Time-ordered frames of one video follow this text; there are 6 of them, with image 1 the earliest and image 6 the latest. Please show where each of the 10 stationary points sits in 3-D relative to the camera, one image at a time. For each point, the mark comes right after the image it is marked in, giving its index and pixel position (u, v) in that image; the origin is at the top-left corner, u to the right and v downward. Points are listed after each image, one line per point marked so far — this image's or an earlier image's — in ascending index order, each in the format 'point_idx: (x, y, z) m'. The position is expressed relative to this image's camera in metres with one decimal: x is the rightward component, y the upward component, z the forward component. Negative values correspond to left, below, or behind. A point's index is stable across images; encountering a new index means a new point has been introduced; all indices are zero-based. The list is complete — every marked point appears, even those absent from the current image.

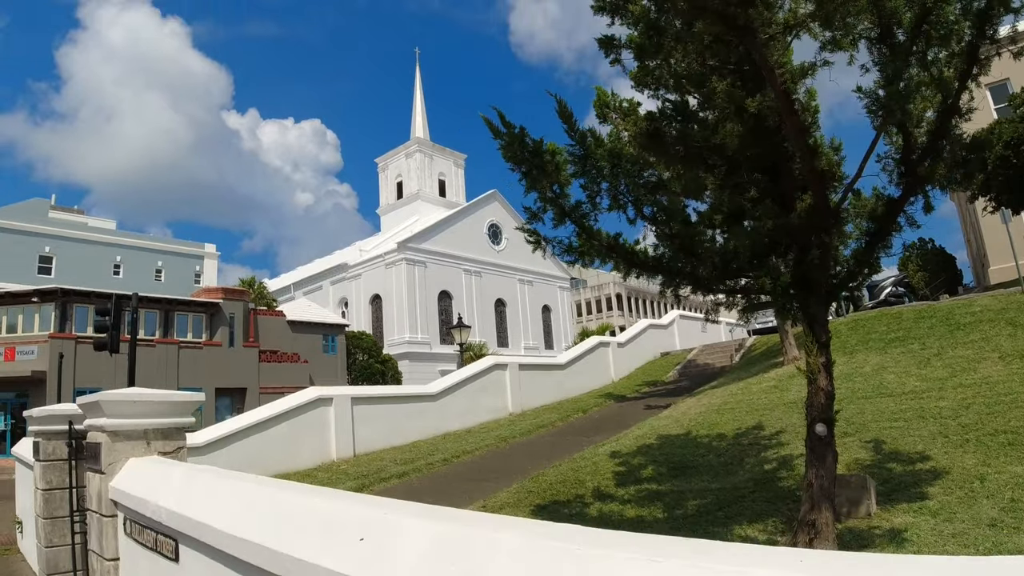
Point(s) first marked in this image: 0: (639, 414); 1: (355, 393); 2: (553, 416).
0: (+2.9, -2.8, +15.5) m
1: (-3.0, -2.1, +13.0) m
2: (+1.0, -3.0, +15.8) m
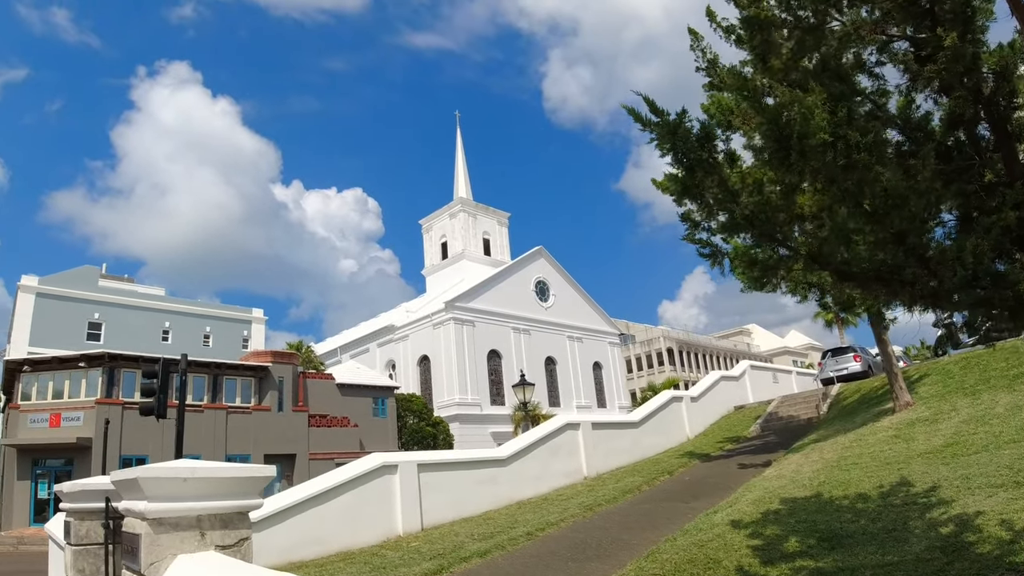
0: (+4.5, -3.7, +13.7) m
1: (-1.6, -3.0, +11.7) m
2: (+2.6, -4.0, +14.1) m
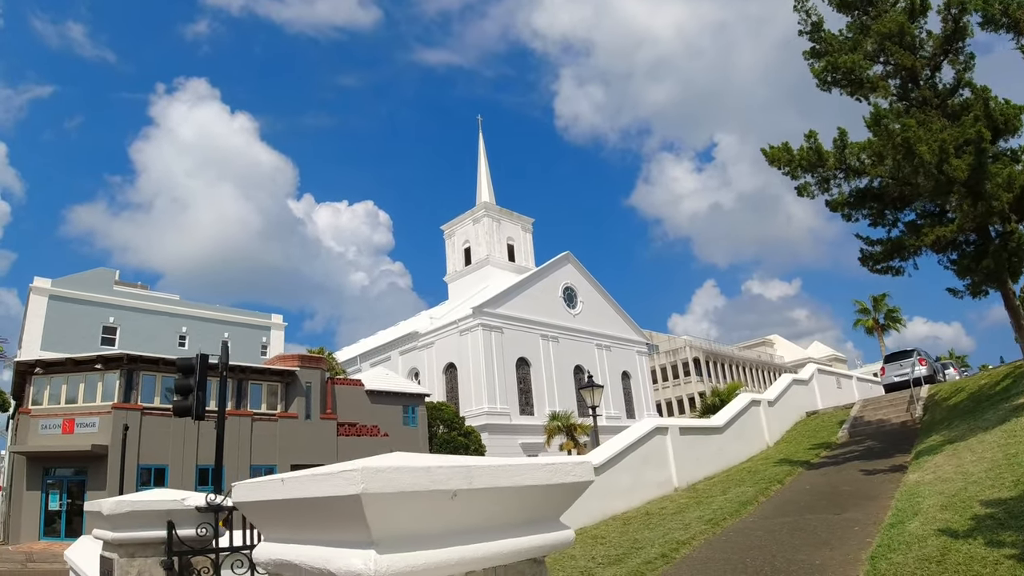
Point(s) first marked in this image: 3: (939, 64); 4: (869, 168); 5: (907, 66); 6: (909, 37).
0: (+6.1, -3.4, +11.7) m
1: (0.0, -2.6, +9.7) m
2: (+4.2, -3.6, +12.1) m
3: (+9.5, +4.9, +15.0) m
4: (+6.9, +2.3, +13.1) m
5: (+8.6, +4.8, +14.7) m
6: (+8.6, +5.4, +14.6) m
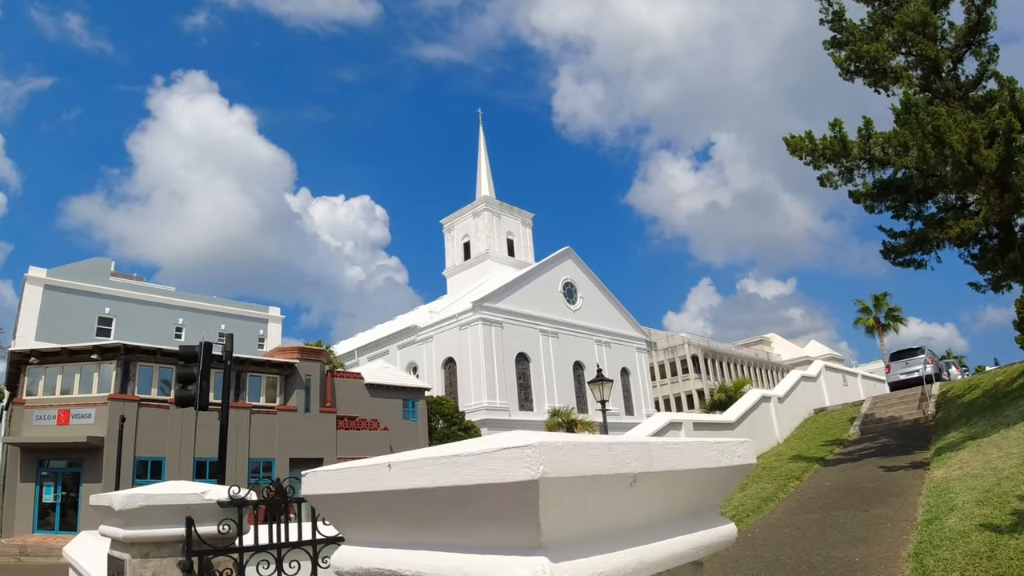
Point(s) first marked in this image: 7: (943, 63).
0: (+6.3, -3.2, +11.3) m
1: (+0.2, -2.4, +9.4) m
2: (+4.4, -3.4, +11.8) m
3: (+9.7, +5.0, +14.7) m
4: (+7.2, +2.4, +12.8) m
5: (+8.9, +4.9, +14.4) m
6: (+8.9, +5.5, +14.3) m
7: (+9.2, +4.8, +14.5) m
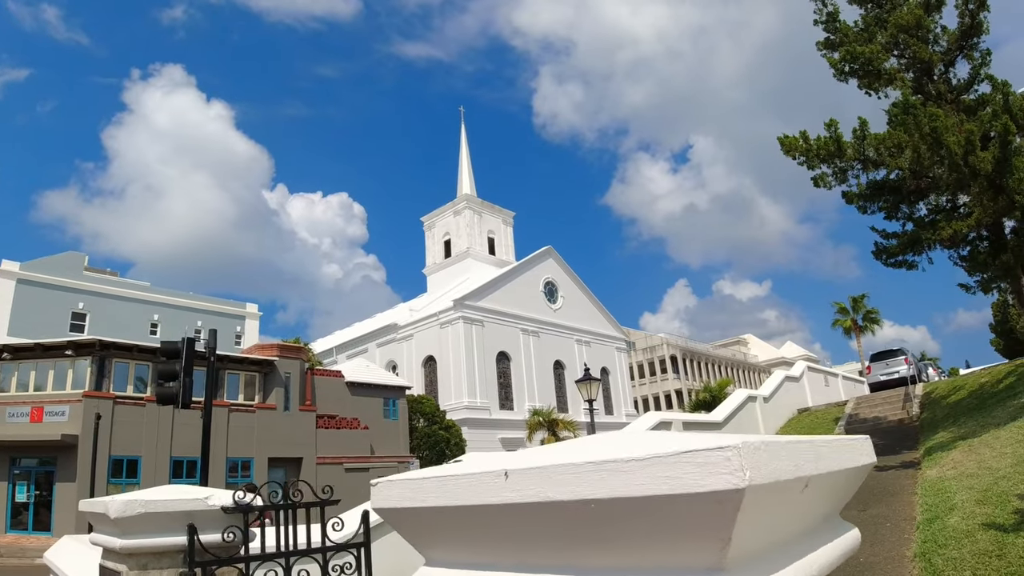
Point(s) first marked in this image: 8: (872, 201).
0: (+6.2, -3.2, +11.3) m
1: (+0.1, -2.3, +9.1) m
2: (+4.3, -3.4, +11.7) m
3: (+9.6, +5.0, +14.7) m
4: (+7.1, +2.4, +12.8) m
5: (+8.7, +4.9, +14.4) m
6: (+8.7, +5.5, +14.3) m
7: (+9.1, +4.8, +14.6) m
8: (+7.1, +1.7, +13.4) m
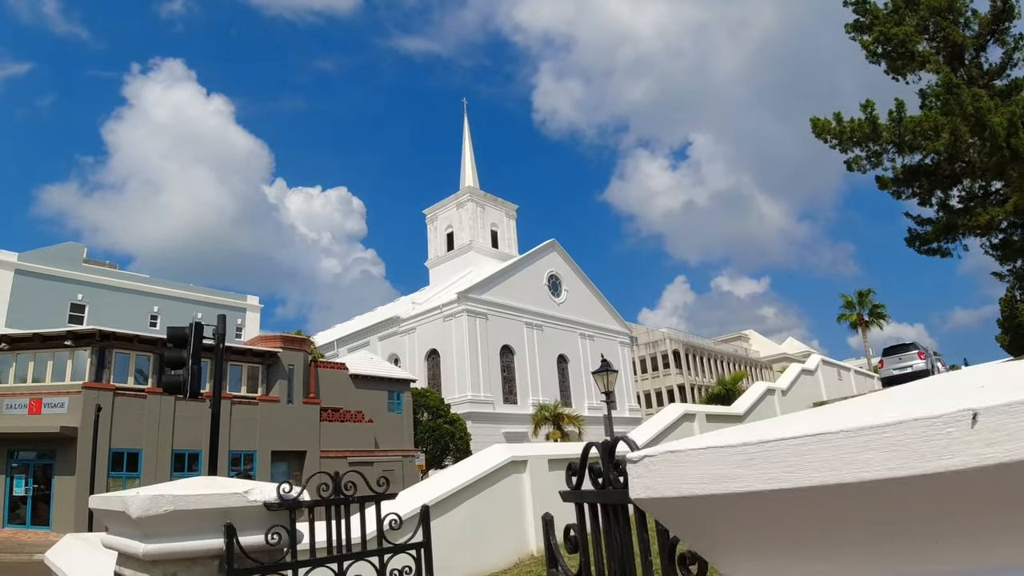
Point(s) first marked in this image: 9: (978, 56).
0: (+6.5, -3.0, +10.8) m
1: (+0.5, -2.1, +8.6) m
2: (+4.6, -3.2, +11.2) m
3: (+9.9, +5.2, +14.2) m
4: (+7.4, +2.6, +12.2) m
5: (+9.1, +5.1, +13.9) m
6: (+9.1, +5.7, +13.8) m
7: (+9.4, +5.0, +14.0) m
8: (+7.5, +2.0, +12.9) m
9: (+9.9, +5.0, +14.4) m
